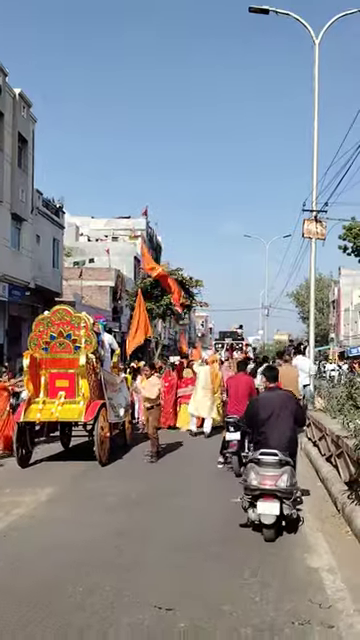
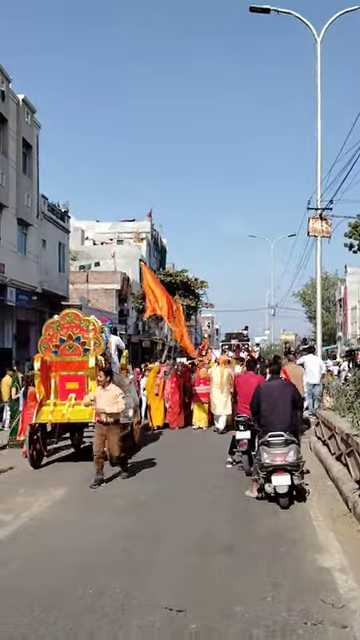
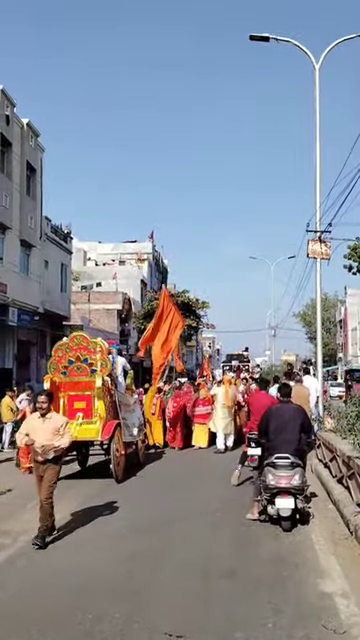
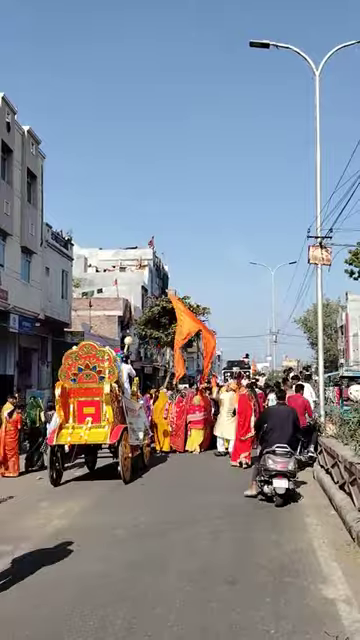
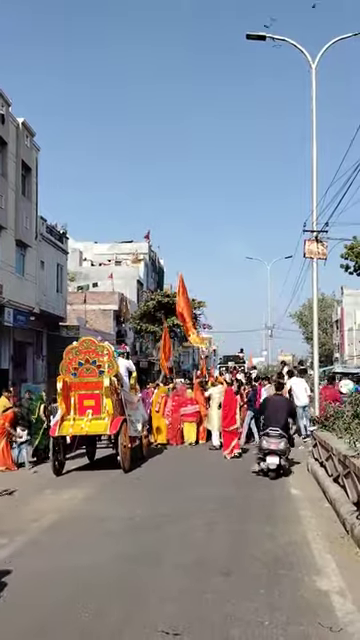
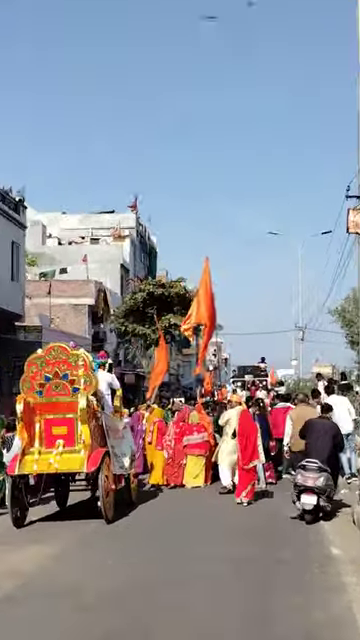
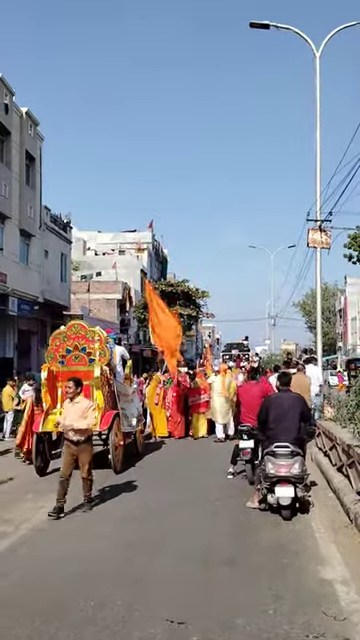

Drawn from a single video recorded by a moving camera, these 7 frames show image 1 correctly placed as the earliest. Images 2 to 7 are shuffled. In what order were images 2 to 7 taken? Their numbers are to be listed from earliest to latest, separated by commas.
2, 7, 3, 4, 5, 6
